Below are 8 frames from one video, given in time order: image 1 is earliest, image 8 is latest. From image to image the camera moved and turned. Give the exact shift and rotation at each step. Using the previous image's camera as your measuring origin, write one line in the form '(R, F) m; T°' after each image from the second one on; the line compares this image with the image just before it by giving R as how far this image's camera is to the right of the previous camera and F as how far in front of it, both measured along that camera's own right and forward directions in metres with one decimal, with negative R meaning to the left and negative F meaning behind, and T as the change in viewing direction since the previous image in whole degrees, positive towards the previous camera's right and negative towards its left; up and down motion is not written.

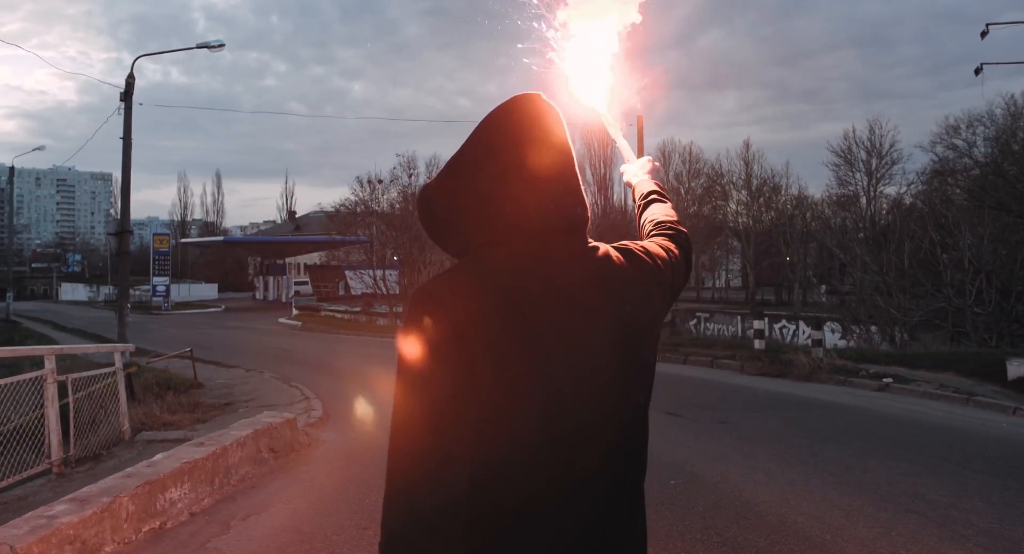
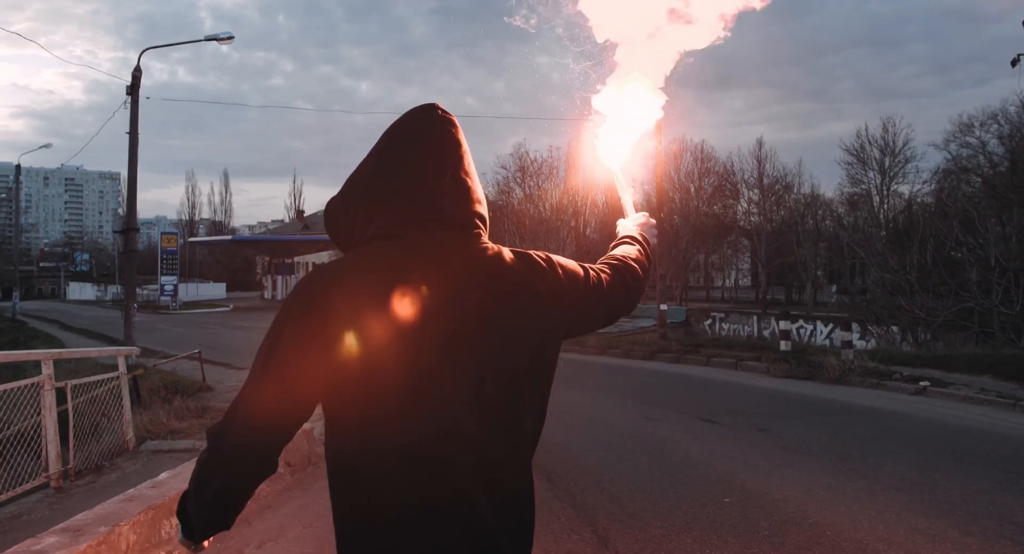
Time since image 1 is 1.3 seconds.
(-0.1, +0.4) m; 0°
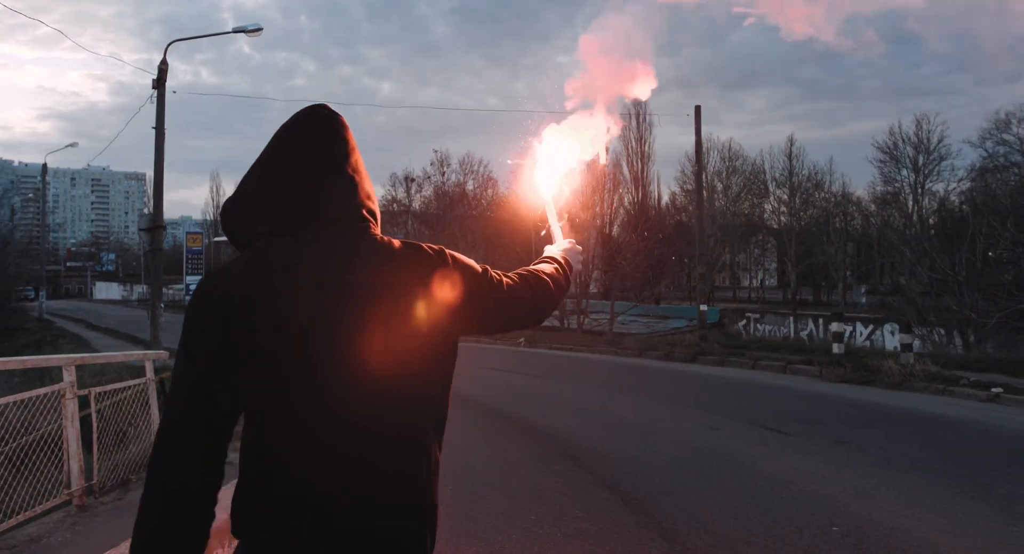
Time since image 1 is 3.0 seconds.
(-0.2, +0.5) m; -1°
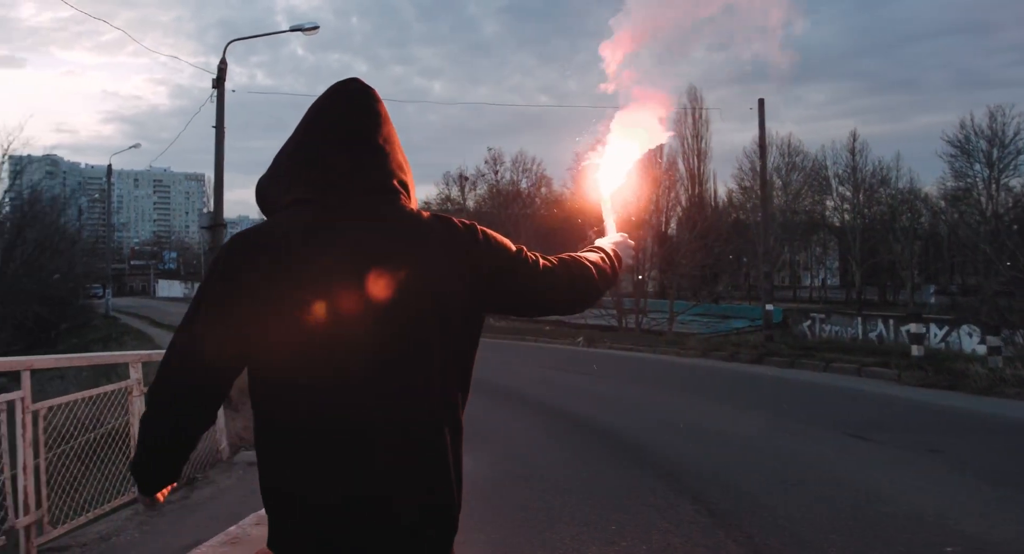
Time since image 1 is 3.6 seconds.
(-0.2, +0.2) m; -3°
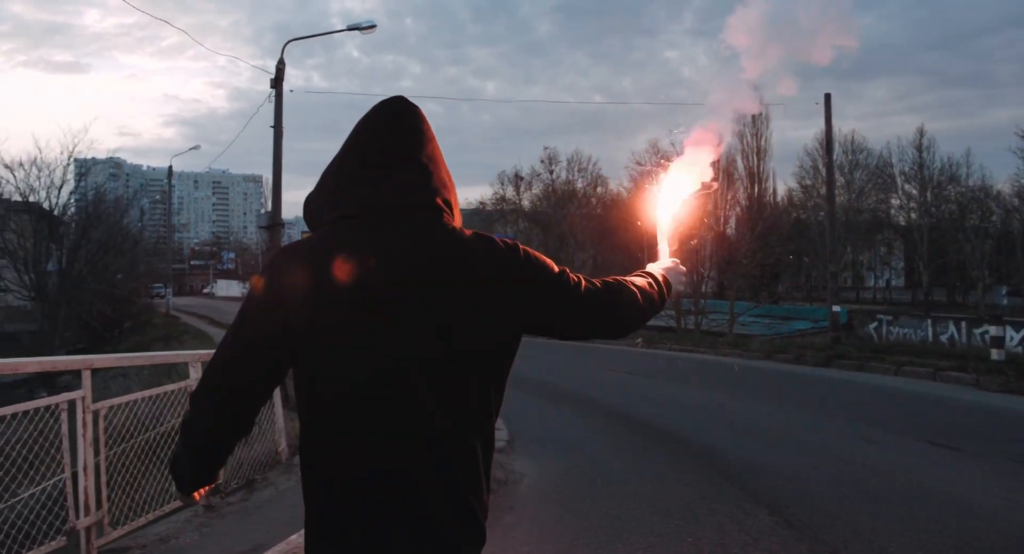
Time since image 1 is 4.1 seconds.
(-0.1, +0.2) m; -3°
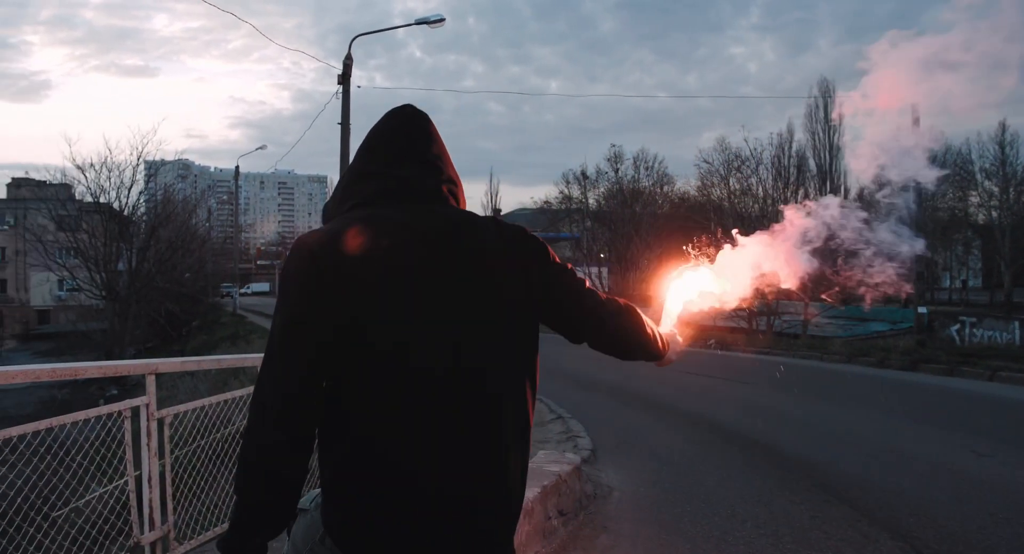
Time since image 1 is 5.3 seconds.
(-0.2, +0.4) m; -4°
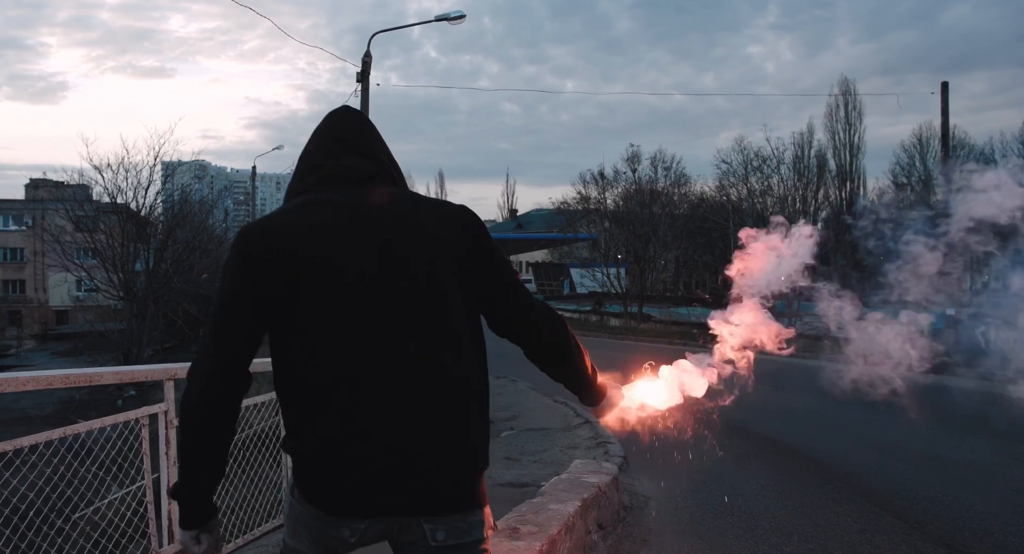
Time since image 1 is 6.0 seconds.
(-0.1, +0.2) m; -1°
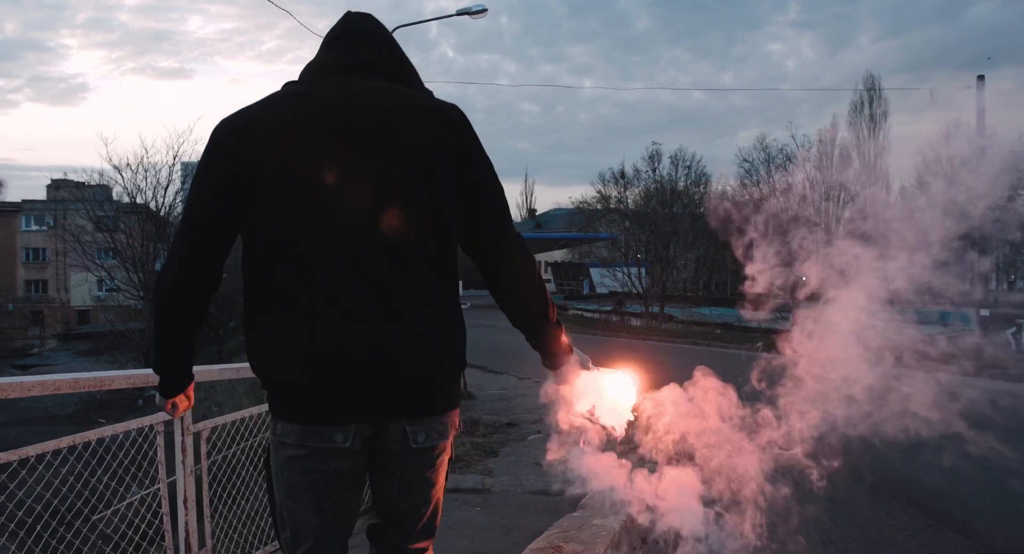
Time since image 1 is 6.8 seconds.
(-0.1, +0.3) m; -1°
